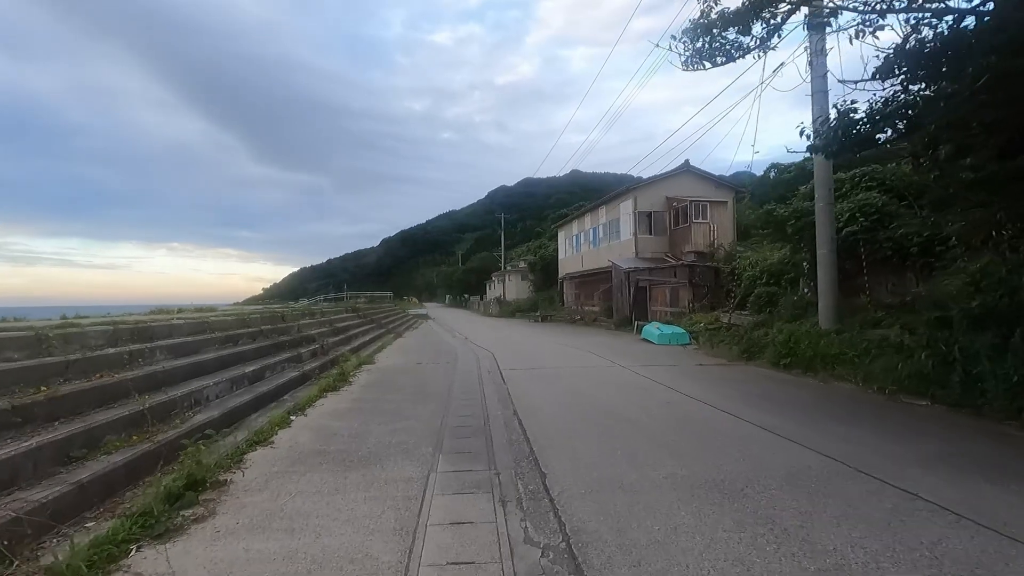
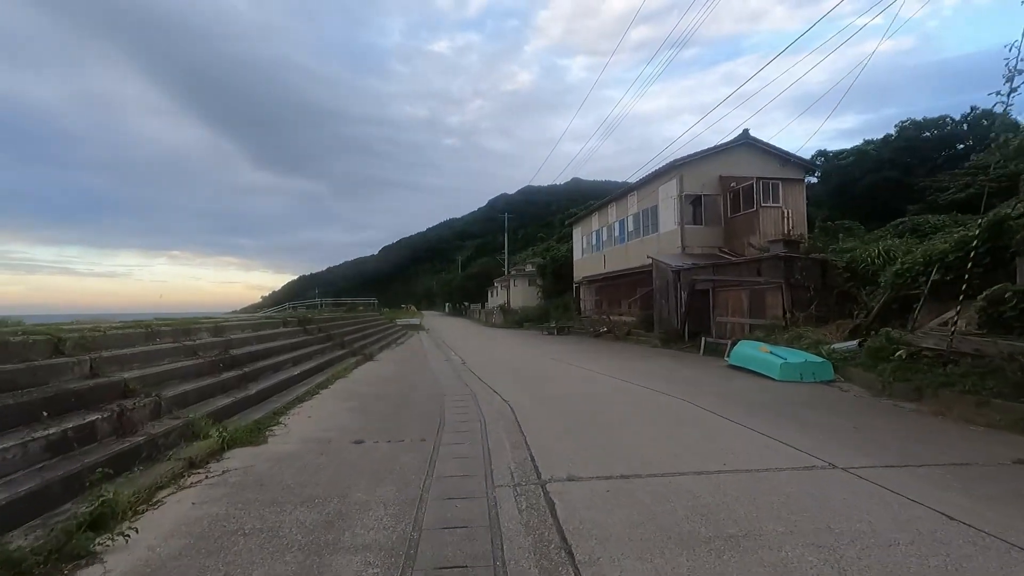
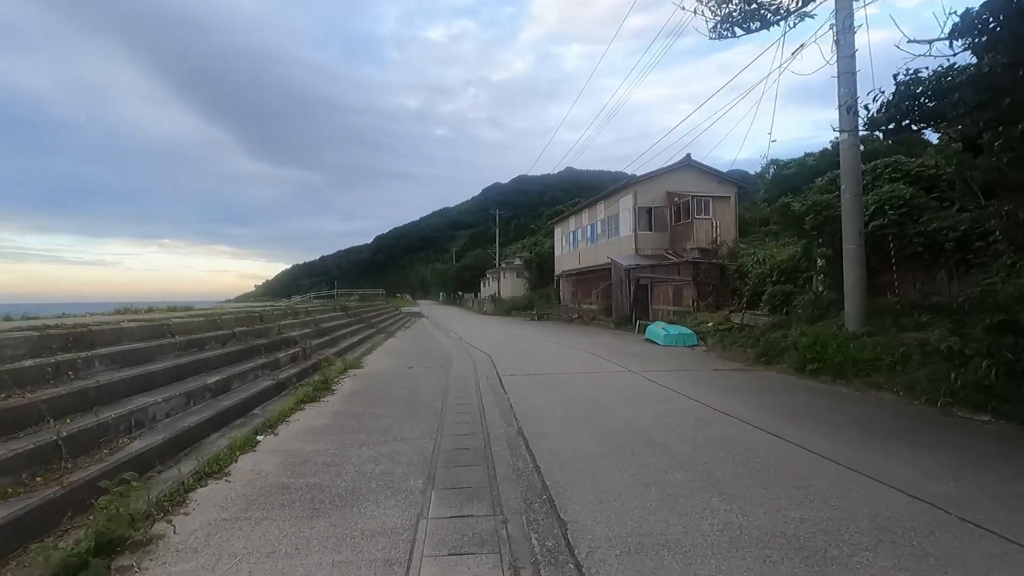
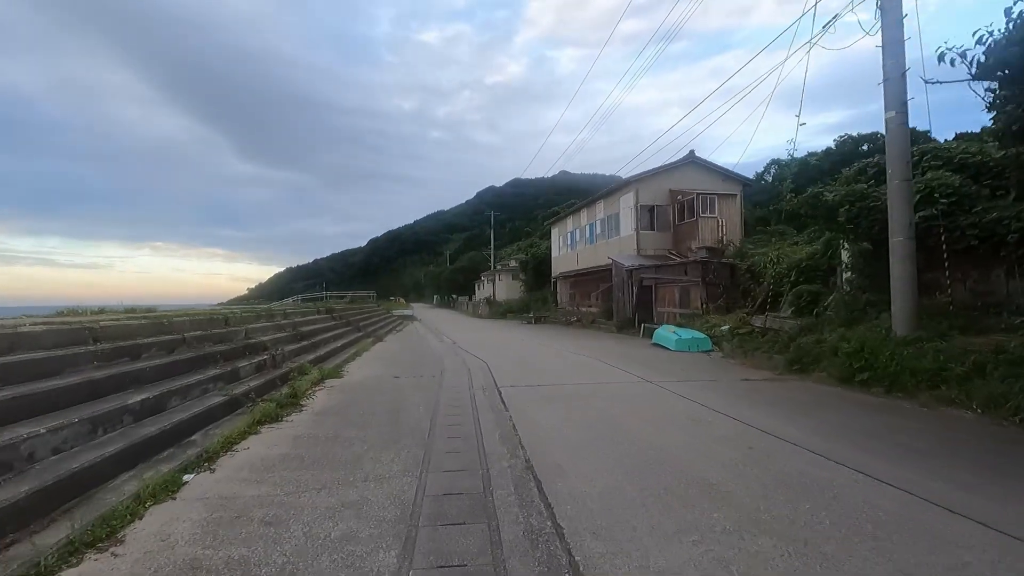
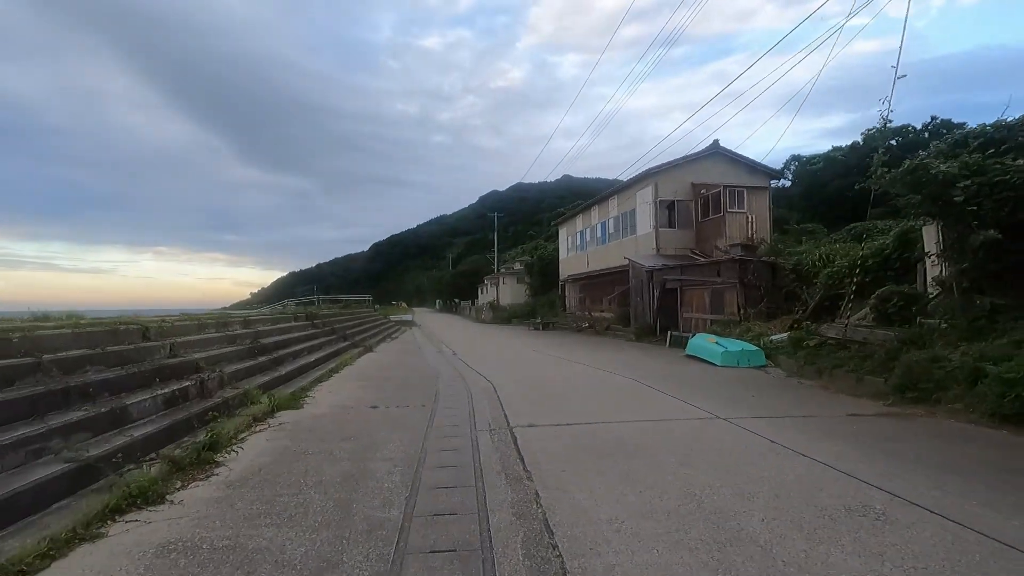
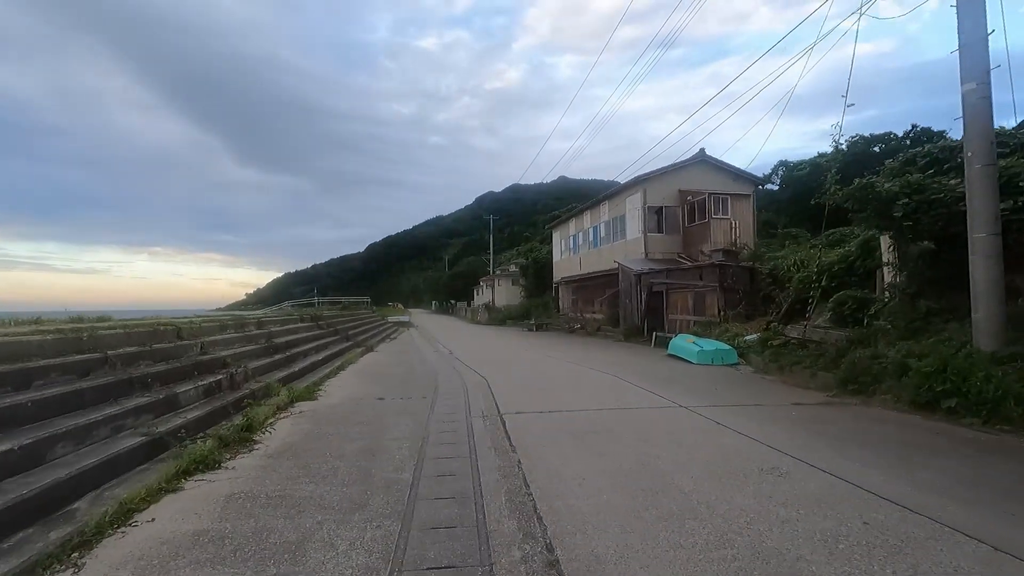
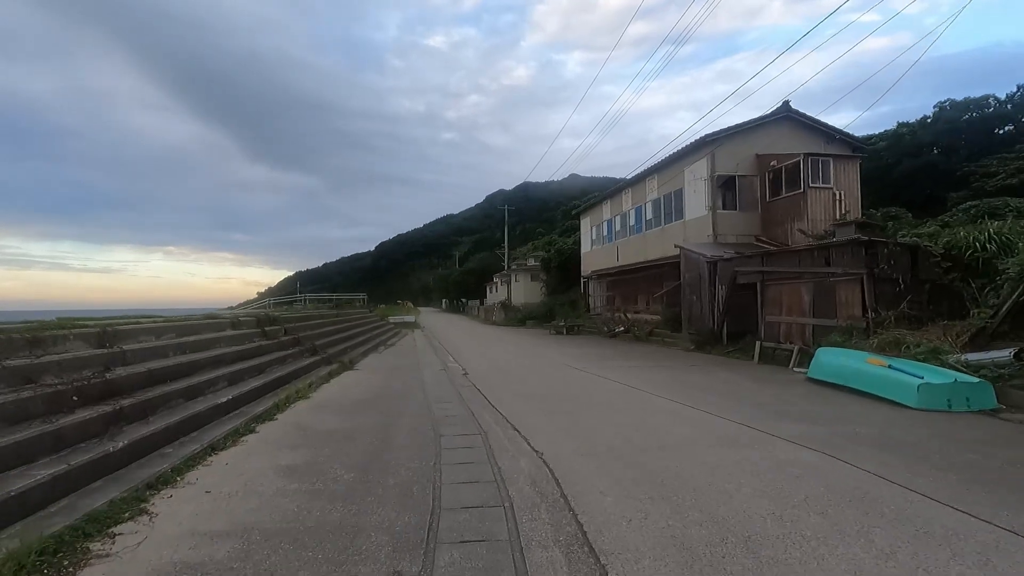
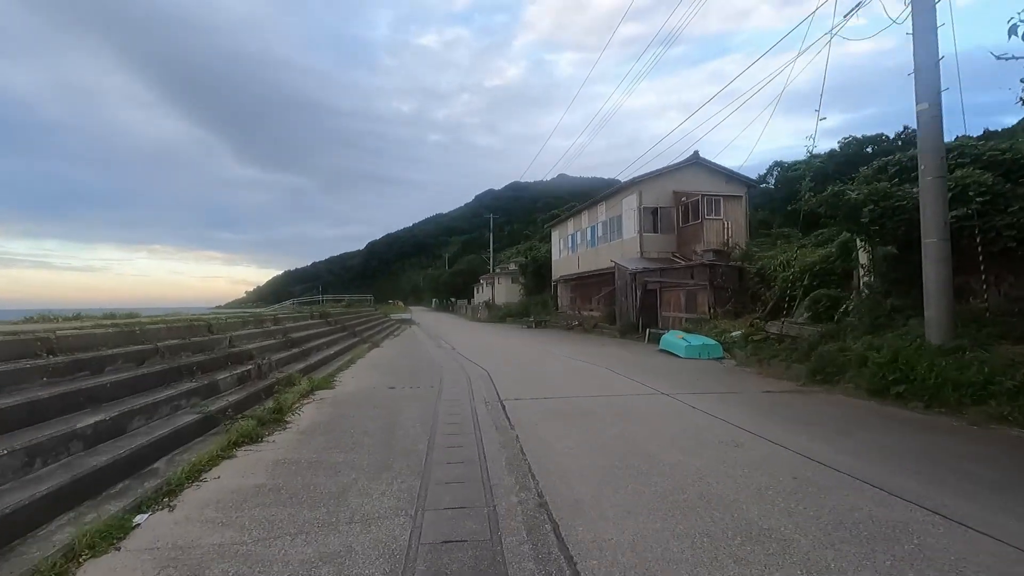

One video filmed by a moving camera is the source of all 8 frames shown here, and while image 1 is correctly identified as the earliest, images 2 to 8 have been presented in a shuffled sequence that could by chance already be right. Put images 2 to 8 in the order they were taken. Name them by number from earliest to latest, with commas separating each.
3, 4, 8, 6, 5, 2, 7
